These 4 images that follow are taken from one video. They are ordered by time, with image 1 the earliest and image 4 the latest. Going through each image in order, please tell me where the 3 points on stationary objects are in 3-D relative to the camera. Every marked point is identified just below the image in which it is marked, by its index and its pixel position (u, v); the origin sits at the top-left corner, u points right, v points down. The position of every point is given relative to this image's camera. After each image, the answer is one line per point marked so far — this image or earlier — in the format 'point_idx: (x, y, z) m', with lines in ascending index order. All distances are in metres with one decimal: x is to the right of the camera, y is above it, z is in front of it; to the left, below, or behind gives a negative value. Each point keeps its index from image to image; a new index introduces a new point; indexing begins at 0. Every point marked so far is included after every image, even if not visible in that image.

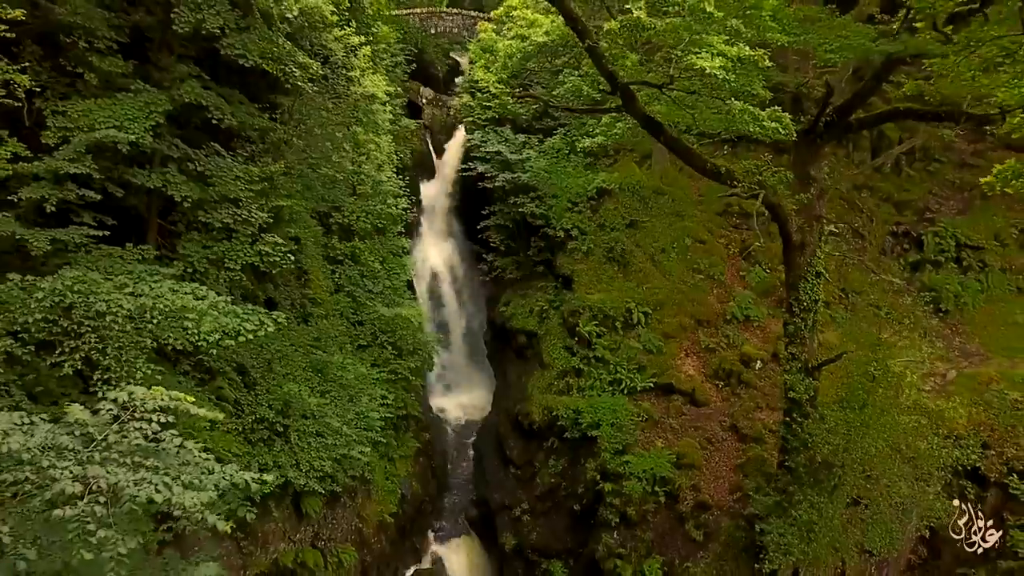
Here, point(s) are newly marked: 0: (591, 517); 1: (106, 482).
0: (+1.1, -3.1, +7.6) m
1: (-1.8, -0.9, +2.5) m
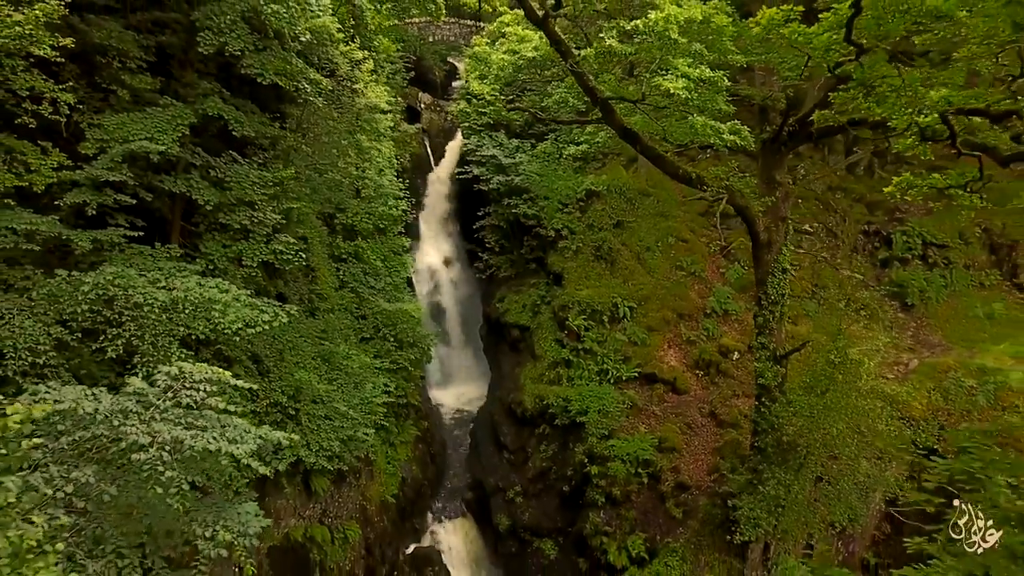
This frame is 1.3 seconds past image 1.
0: (+1.0, -3.0, +8.2) m
1: (-1.9, -0.8, +3.1) m
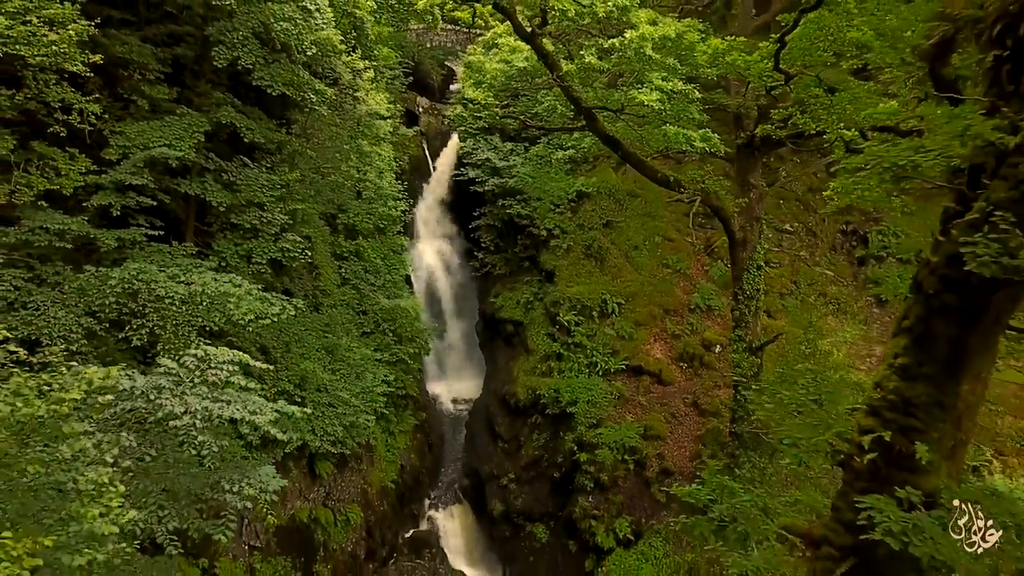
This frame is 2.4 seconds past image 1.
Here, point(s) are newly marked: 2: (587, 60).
0: (+0.9, -3.0, +8.7) m
1: (-2.0, -0.8, +3.6) m
2: (+0.8, +2.4, +6.1) m
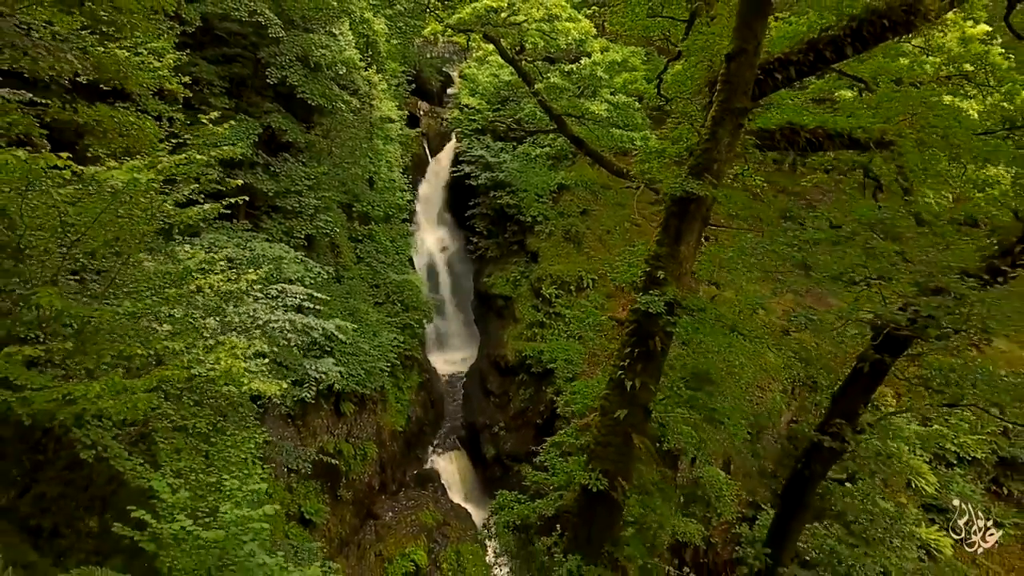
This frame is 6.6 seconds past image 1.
0: (+0.7, -2.5, +10.5) m
1: (-2.2, -0.3, +5.4) m
2: (+0.6, +2.9, +7.9) m
